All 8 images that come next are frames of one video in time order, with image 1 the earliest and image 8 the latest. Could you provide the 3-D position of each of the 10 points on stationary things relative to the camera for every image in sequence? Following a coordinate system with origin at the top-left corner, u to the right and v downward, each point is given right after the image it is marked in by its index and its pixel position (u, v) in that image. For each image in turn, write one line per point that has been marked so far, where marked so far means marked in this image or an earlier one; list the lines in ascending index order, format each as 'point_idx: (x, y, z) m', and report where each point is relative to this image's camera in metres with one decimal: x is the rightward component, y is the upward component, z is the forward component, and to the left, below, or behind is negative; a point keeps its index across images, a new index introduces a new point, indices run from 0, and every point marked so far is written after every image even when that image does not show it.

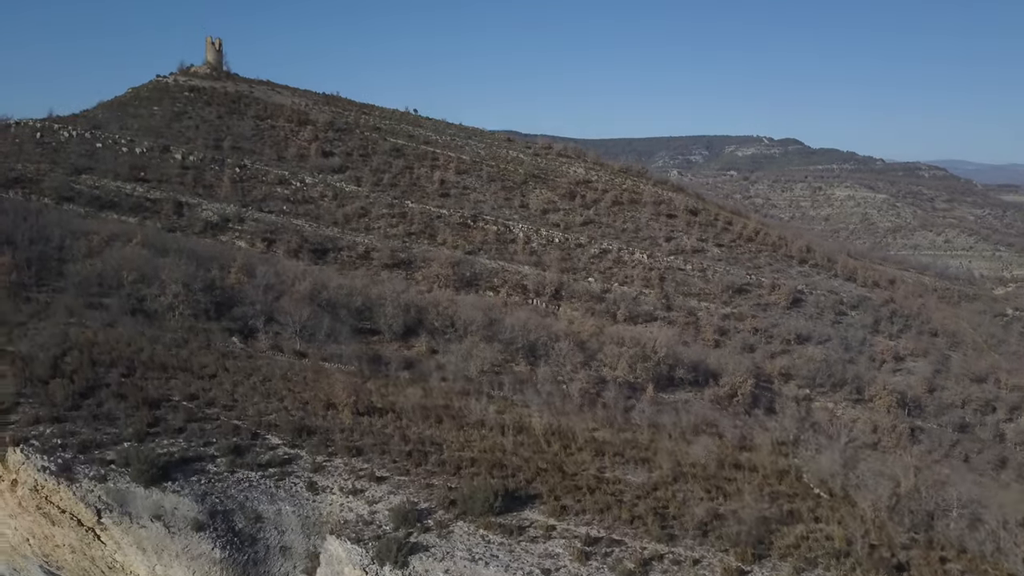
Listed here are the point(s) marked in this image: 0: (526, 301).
0: (+0.3, -0.4, +19.1) m
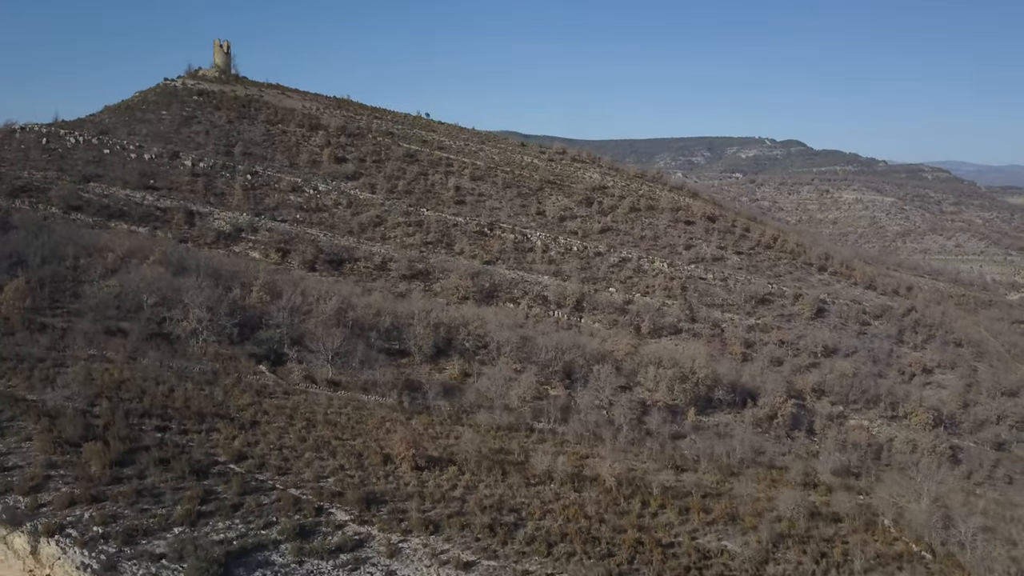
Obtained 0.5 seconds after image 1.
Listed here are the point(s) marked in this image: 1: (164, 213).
0: (+0.8, -0.6, +18.5) m
1: (-7.6, +1.7, +18.2) m
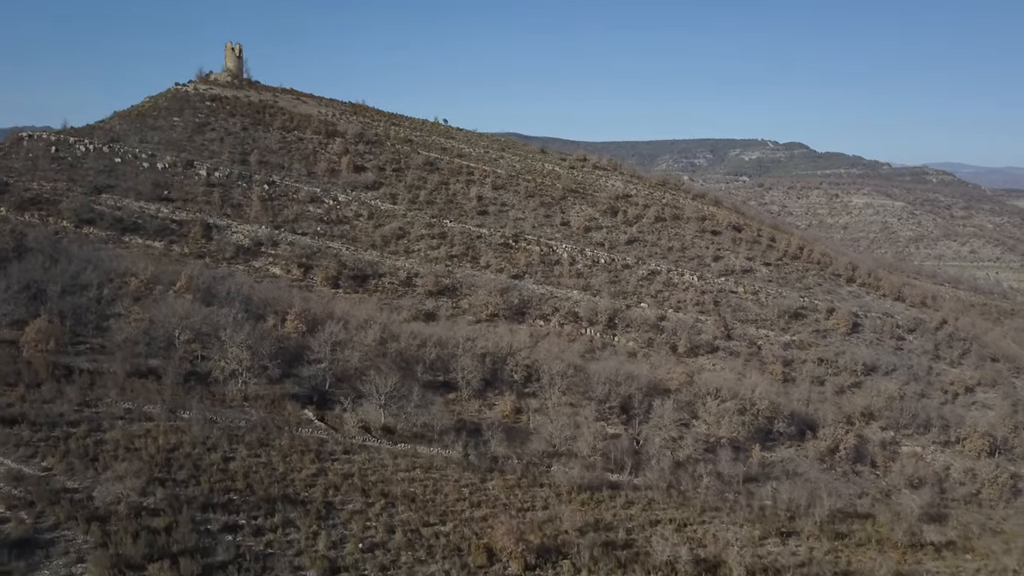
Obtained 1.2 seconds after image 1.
0: (+1.5, -1.0, +17.7) m
1: (-7.0, +1.3, +17.3) m
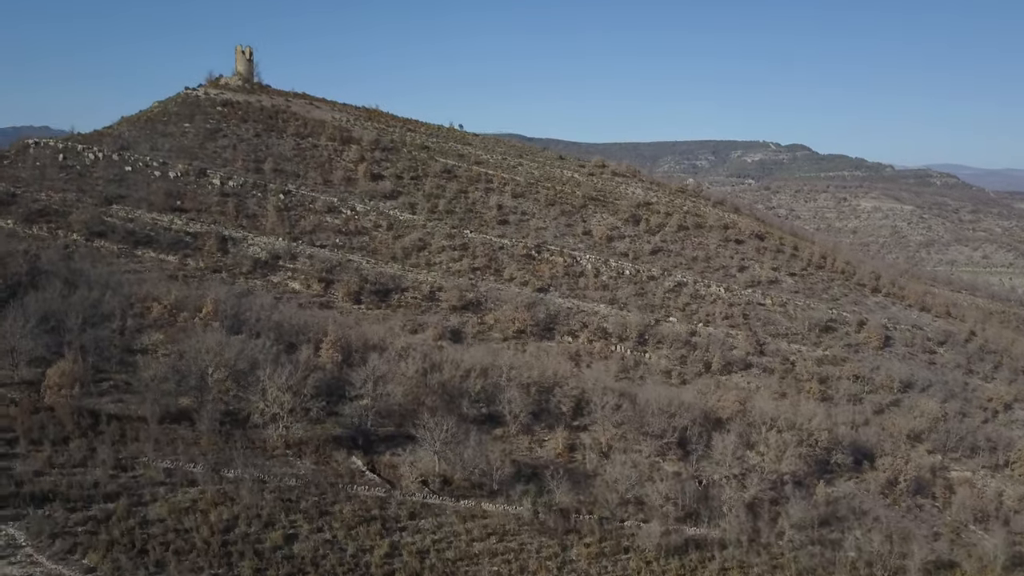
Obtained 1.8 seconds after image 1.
0: (+2.1, -1.3, +17.0) m
1: (-6.4, +1.0, +16.6) m
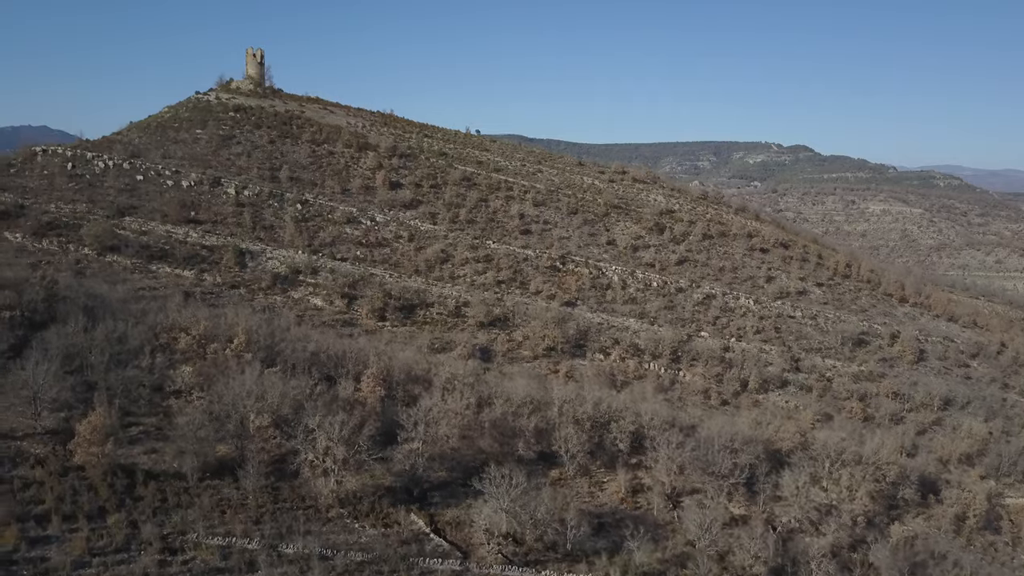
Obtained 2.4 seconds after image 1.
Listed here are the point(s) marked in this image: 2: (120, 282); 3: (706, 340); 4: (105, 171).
0: (+2.7, -1.6, +16.3) m
1: (-5.8, +0.7, +15.9) m
2: (-6.6, +0.1, +13.8) m
3: (+4.4, -1.2, +18.7) m
4: (-8.8, +2.5, +17.9) m
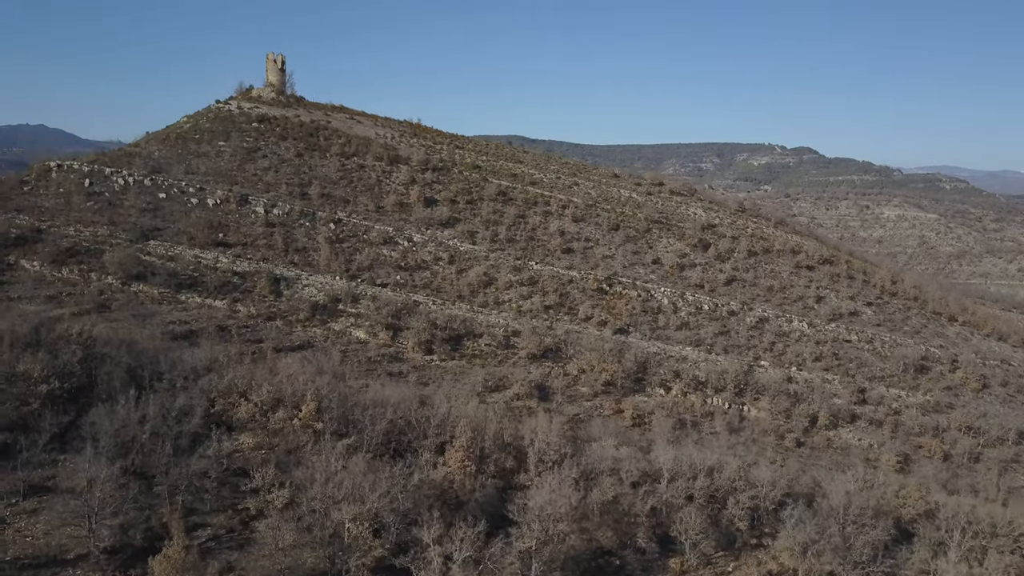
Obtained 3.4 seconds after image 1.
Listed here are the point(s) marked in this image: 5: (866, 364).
0: (+3.7, -2.2, +15.1) m
1: (-4.8, +0.2, +14.6) m
2: (-5.5, -0.5, +12.6) m
3: (+5.4, -1.7, +17.5) m
4: (-7.8, +2.0, +16.7) m
5: (+8.3, -1.8, +19.5) m
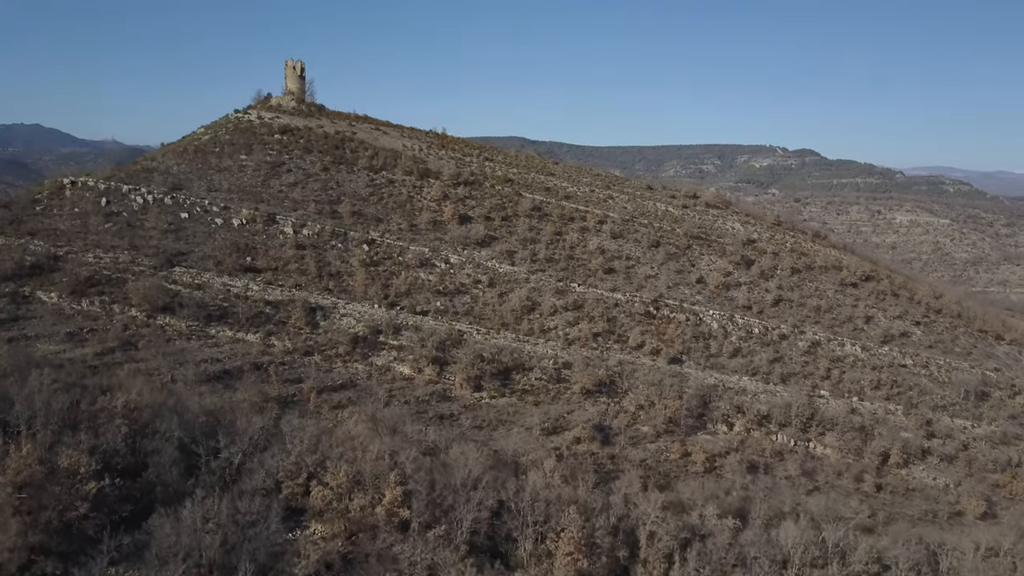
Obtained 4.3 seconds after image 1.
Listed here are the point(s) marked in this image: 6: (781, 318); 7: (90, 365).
0: (+4.6, -2.7, +14.0) m
1: (-3.8, -0.3, +13.5) m
2: (-4.6, -1.0, +11.5) m
3: (+6.3, -2.3, +16.4) m
4: (-6.9, +1.5, +15.5) m
5: (+9.2, -2.3, +18.4) m
6: (+6.4, -0.7, +19.6) m
7: (-5.4, -1.0, +10.6) m
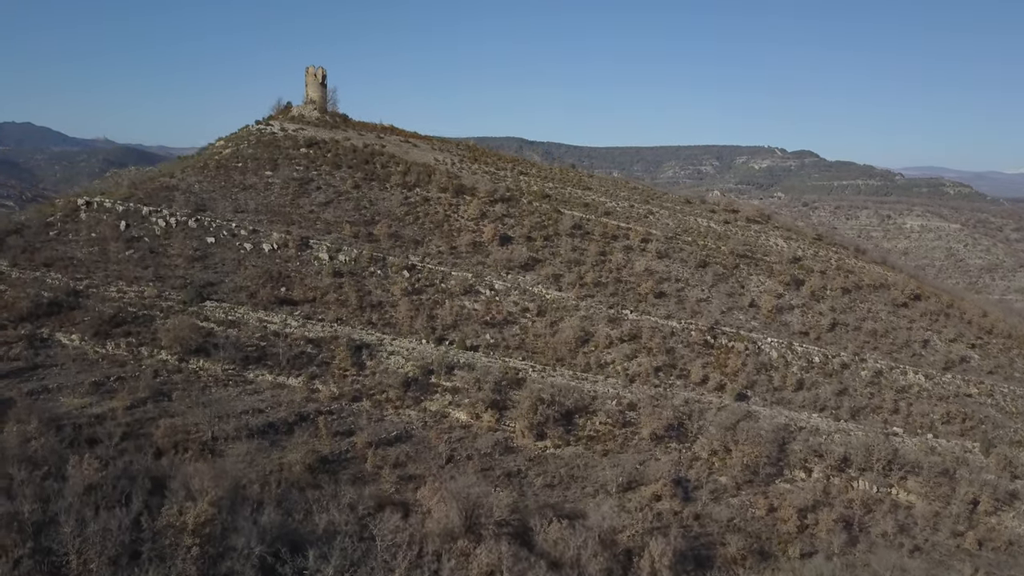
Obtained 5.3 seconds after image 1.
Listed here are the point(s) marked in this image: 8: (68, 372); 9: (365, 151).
0: (+5.6, -3.2, +12.8) m
1: (-2.9, -0.9, +12.3) m
2: (-3.6, -1.5, +10.2) m
3: (+7.2, -2.8, +15.2) m
4: (-5.9, +1.0, +14.2) m
5: (+10.2, -2.8, +17.3) m
6: (+7.3, -1.3, +18.4) m
7: (-4.4, -1.5, +9.4) m
8: (-5.5, -1.0, +10.2) m
9: (-3.4, +3.1, +18.9) m
